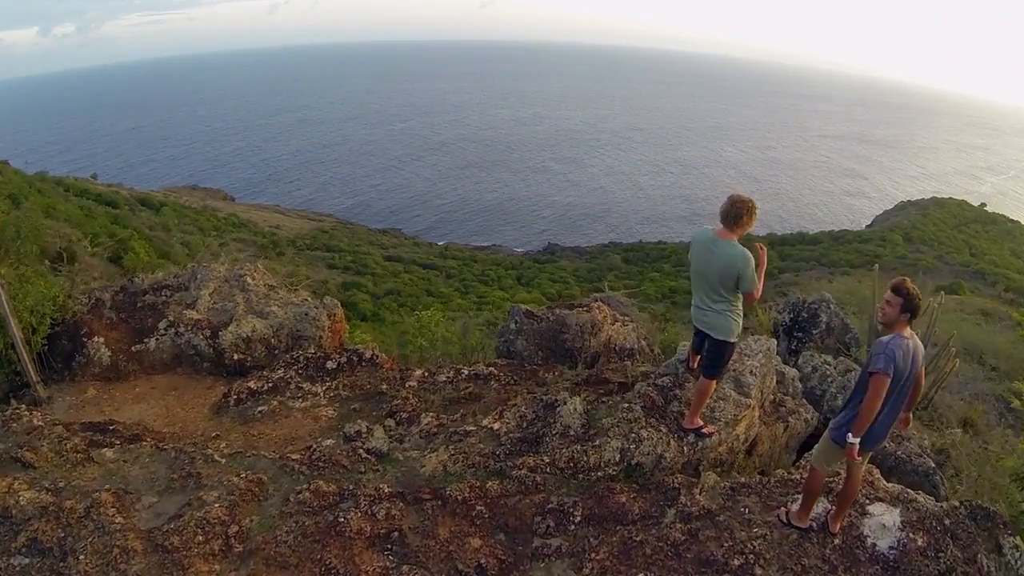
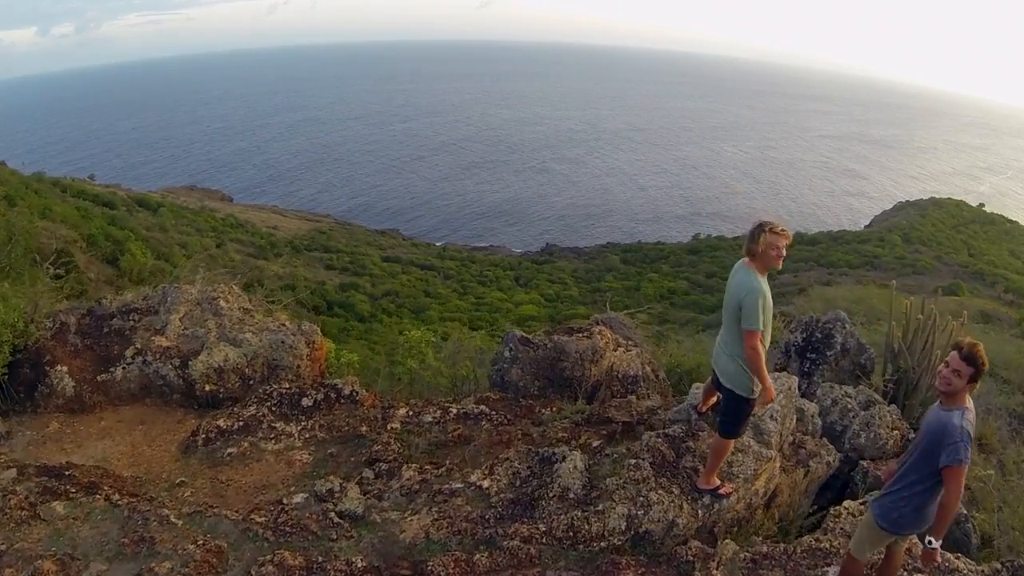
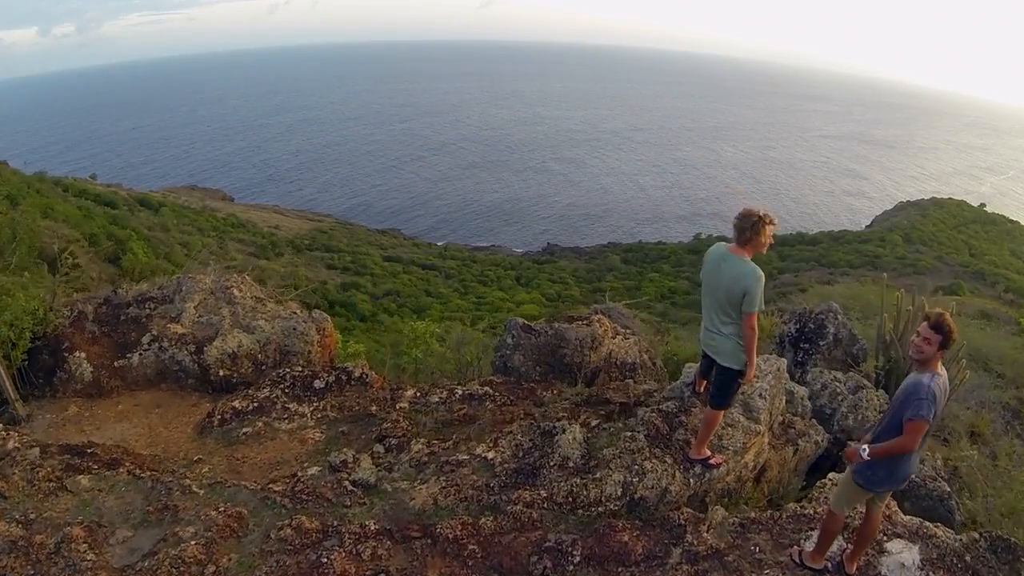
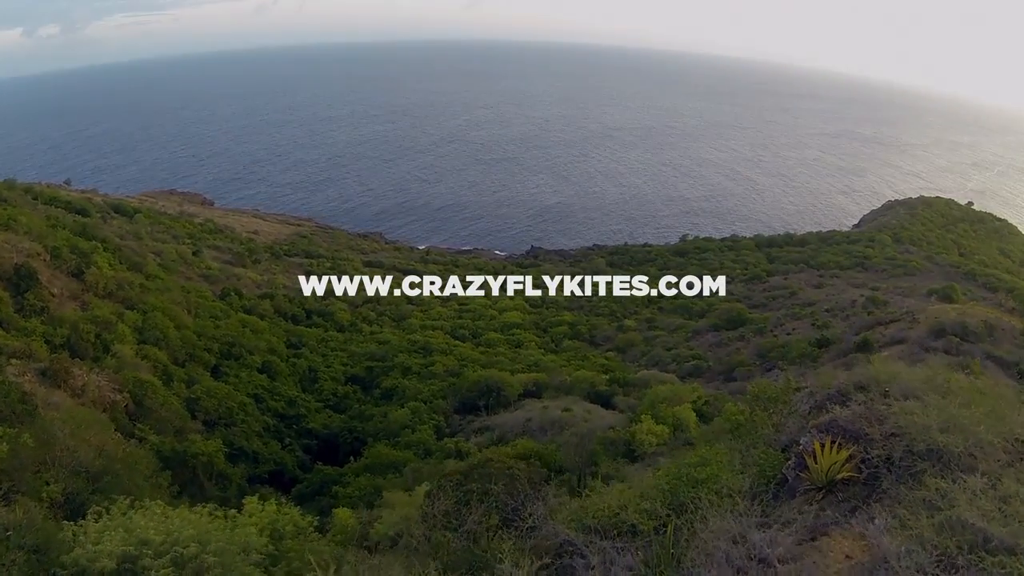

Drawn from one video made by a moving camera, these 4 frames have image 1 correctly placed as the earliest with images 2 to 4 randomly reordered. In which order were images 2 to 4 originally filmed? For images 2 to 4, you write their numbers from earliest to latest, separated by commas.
3, 2, 4
